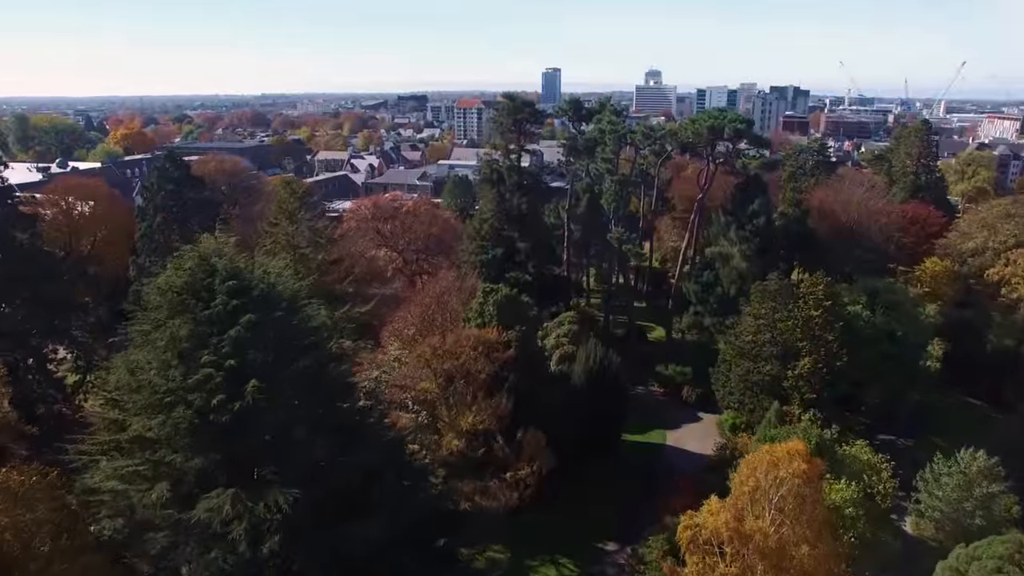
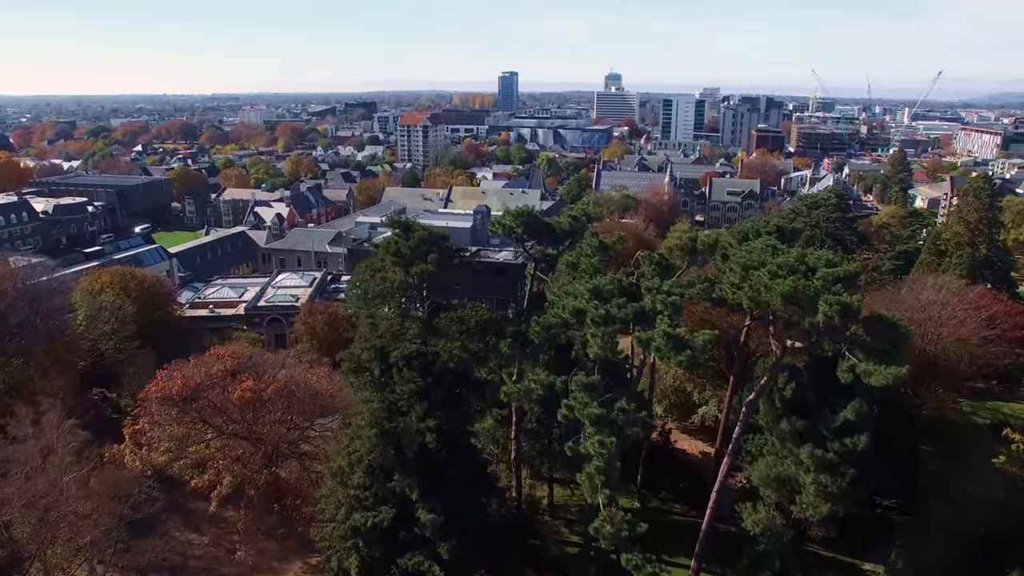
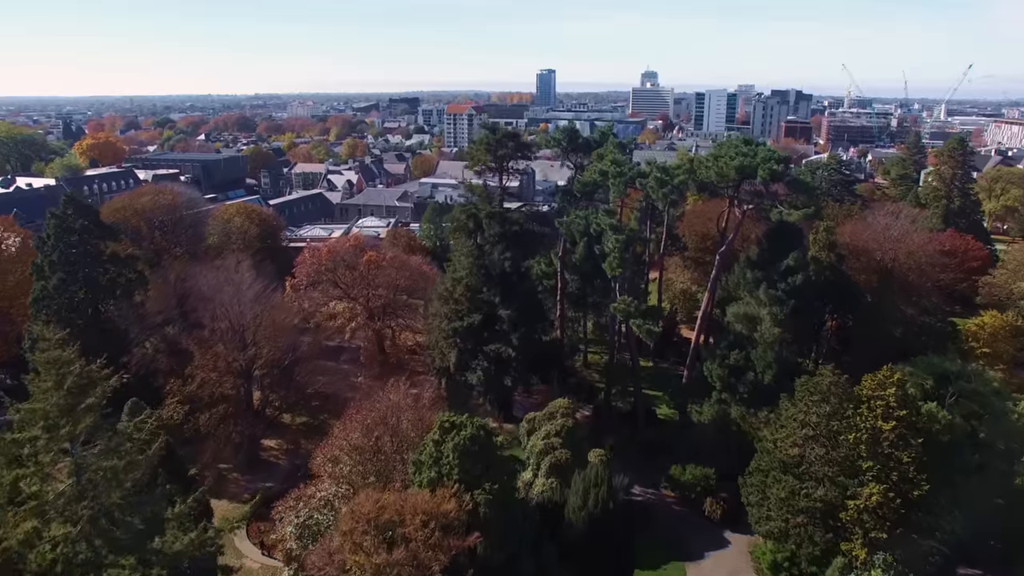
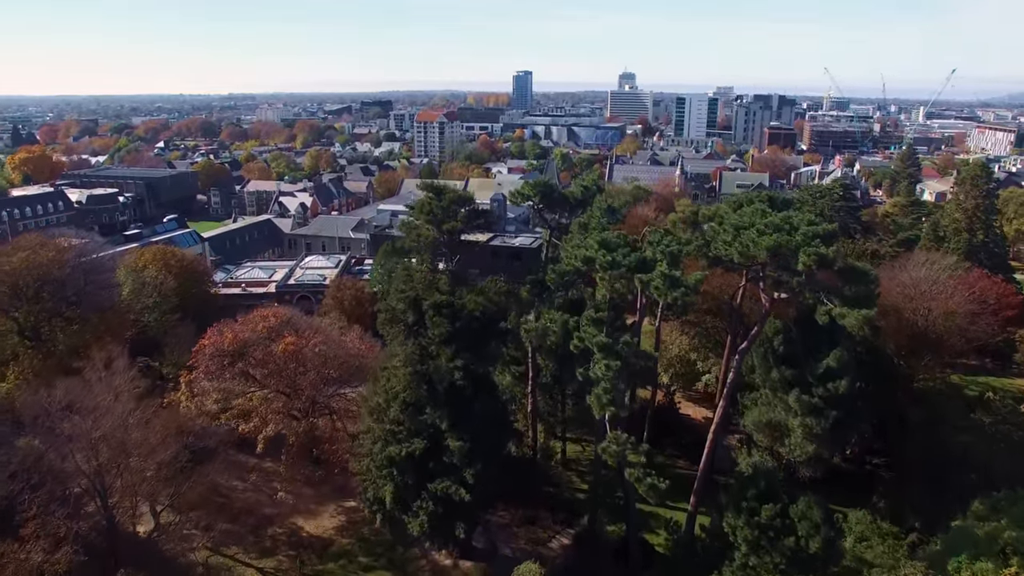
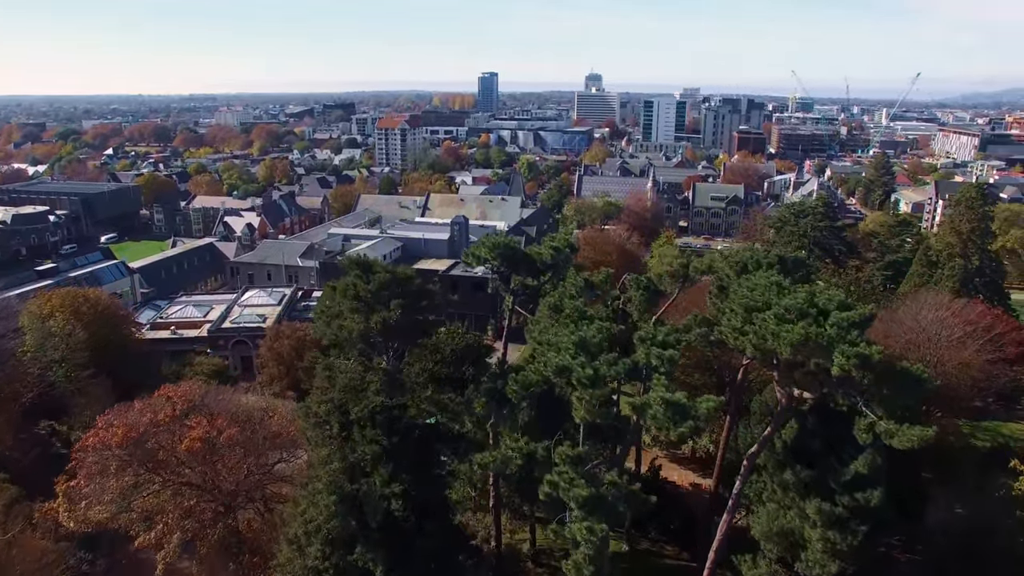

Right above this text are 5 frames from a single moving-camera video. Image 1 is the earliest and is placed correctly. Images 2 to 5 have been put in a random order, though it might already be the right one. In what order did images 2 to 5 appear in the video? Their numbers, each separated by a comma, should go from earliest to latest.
3, 4, 2, 5
